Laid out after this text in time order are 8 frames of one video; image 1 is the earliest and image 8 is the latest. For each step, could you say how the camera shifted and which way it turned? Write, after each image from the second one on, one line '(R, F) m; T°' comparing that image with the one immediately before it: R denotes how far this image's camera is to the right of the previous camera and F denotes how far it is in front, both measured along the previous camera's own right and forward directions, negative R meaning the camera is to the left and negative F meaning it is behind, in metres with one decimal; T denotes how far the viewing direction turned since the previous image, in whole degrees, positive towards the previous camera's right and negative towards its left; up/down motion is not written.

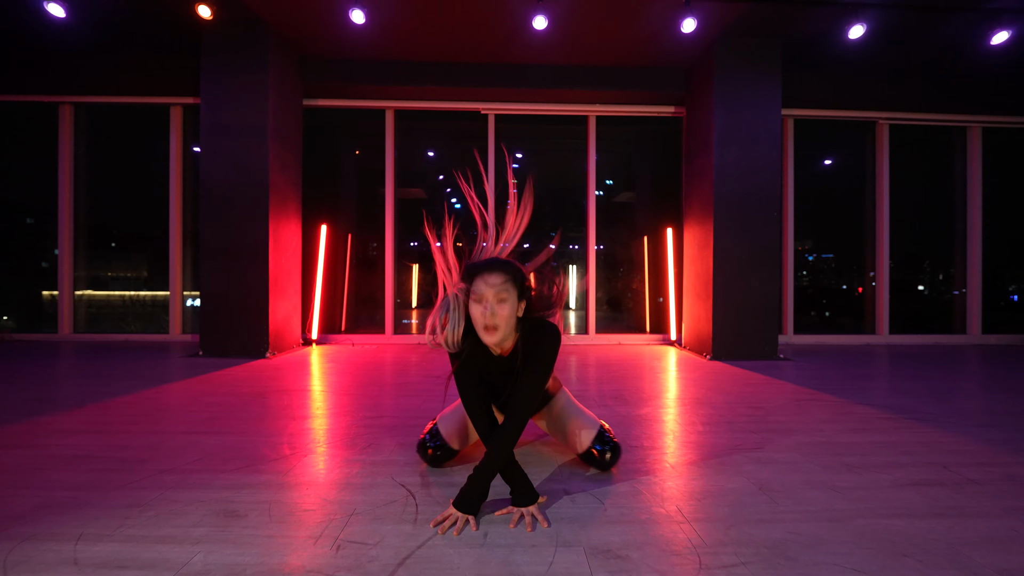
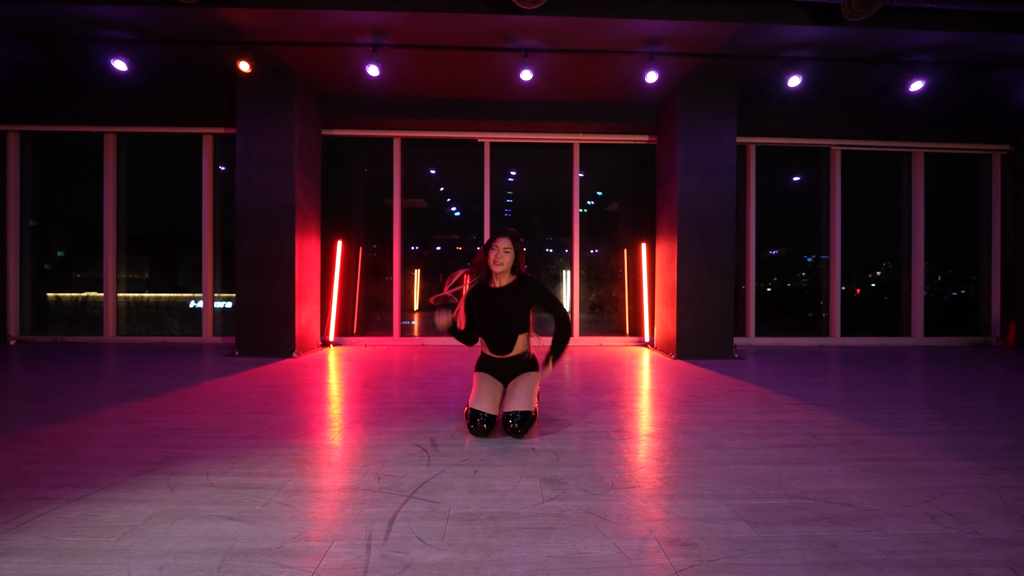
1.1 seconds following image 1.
(+0.1, -0.7) m; 0°
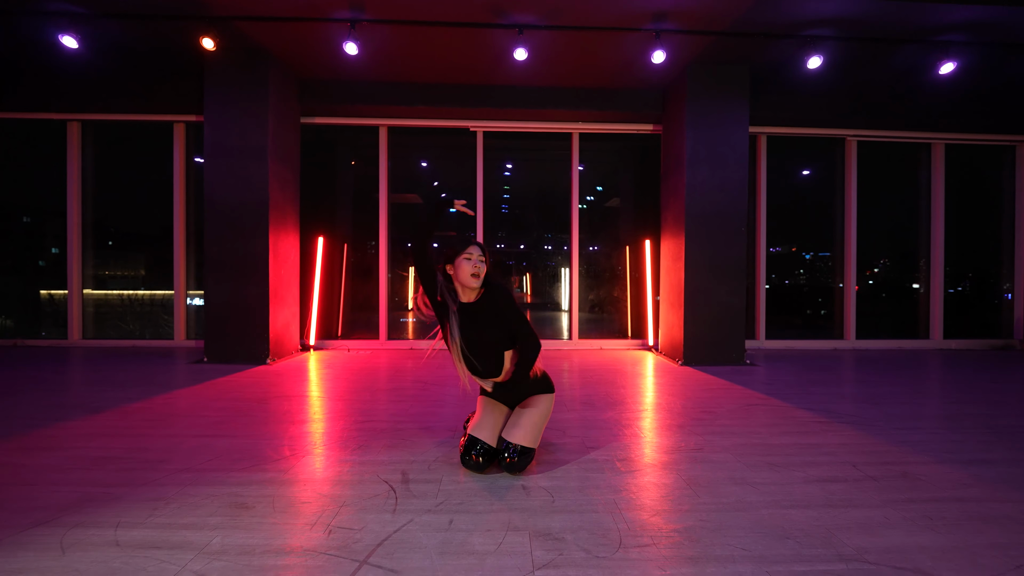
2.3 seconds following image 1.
(+0.1, +0.4) m; 0°
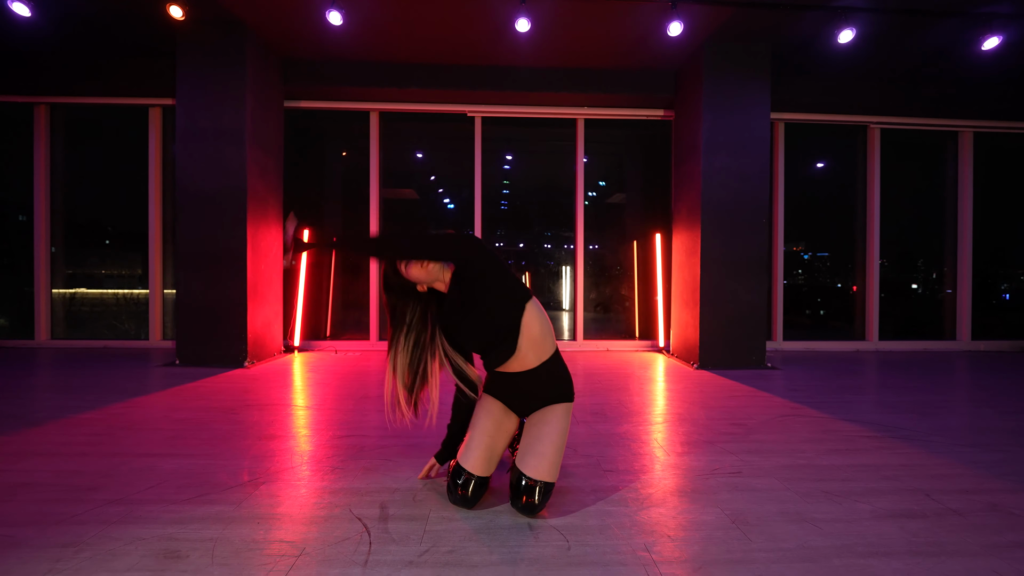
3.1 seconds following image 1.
(0.0, +0.4) m; 0°
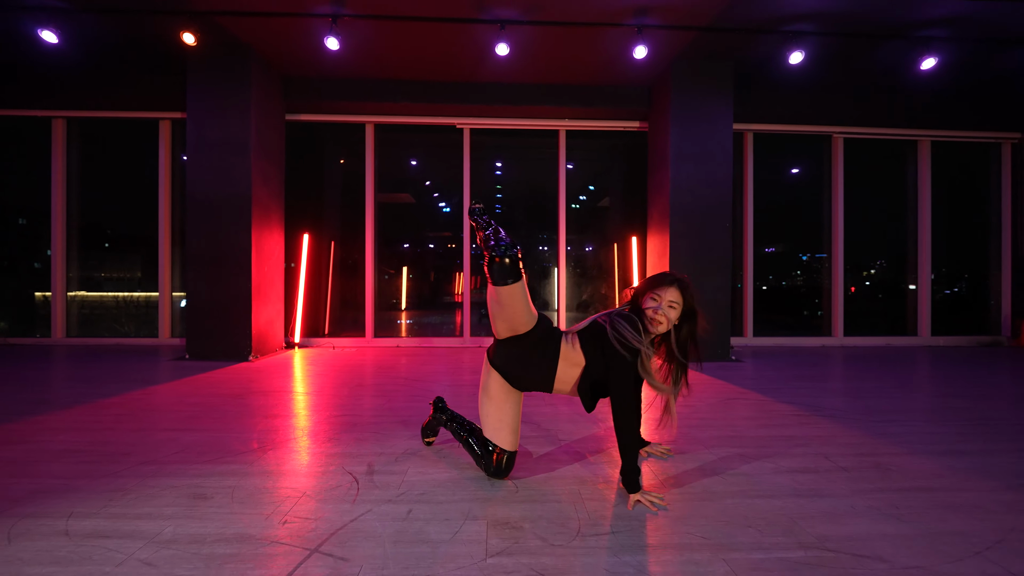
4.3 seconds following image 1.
(+0.2, -0.4) m; 0°
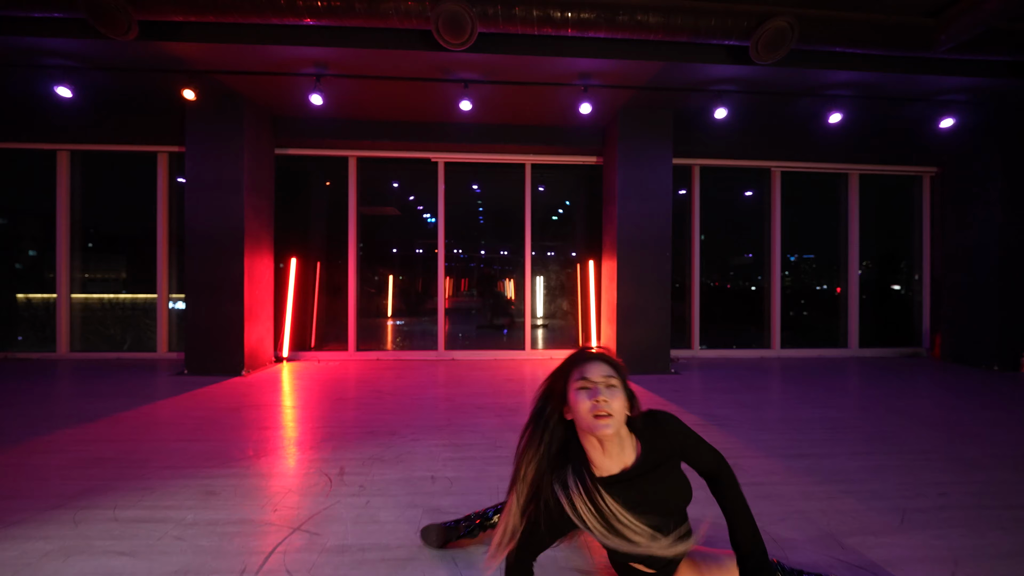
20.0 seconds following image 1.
(+0.3, -0.6) m; +1°
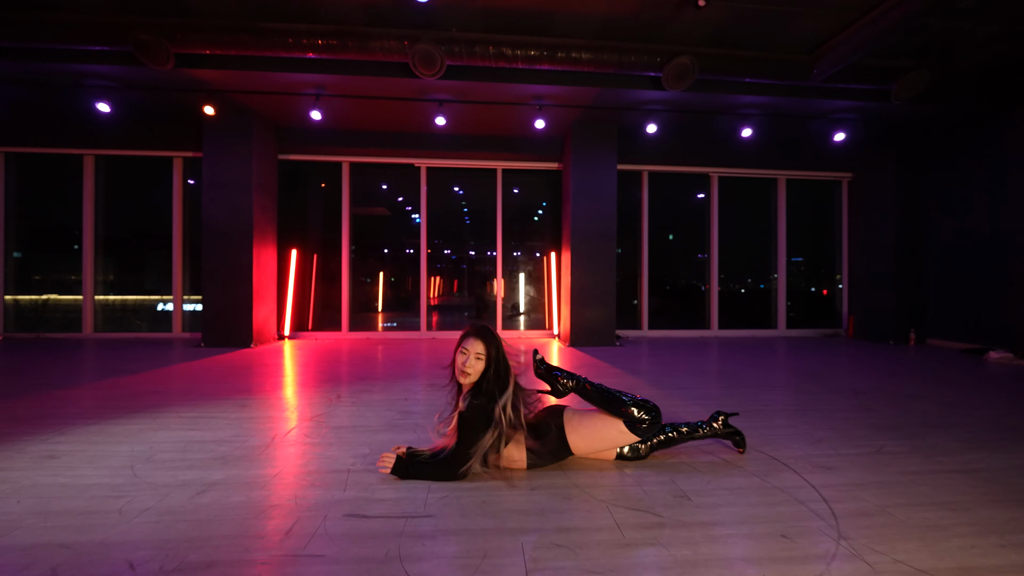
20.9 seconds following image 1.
(+0.4, -1.0) m; +1°
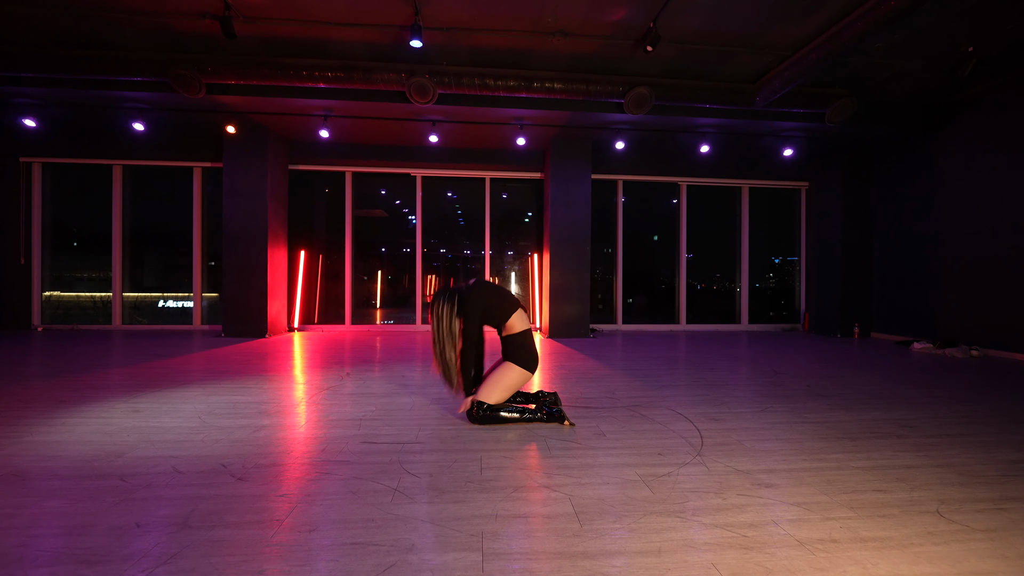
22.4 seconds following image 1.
(+0.2, -0.8) m; 0°
